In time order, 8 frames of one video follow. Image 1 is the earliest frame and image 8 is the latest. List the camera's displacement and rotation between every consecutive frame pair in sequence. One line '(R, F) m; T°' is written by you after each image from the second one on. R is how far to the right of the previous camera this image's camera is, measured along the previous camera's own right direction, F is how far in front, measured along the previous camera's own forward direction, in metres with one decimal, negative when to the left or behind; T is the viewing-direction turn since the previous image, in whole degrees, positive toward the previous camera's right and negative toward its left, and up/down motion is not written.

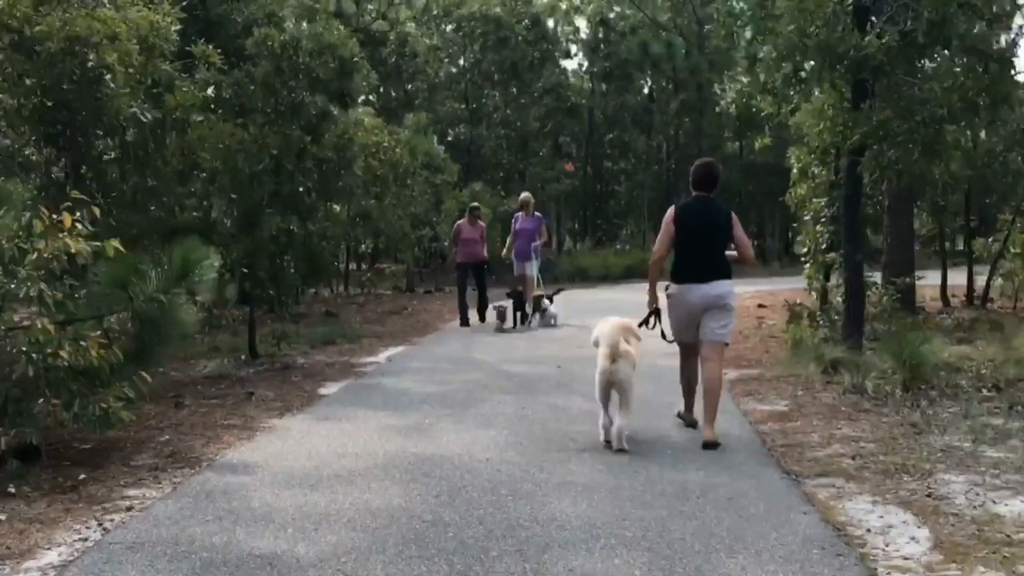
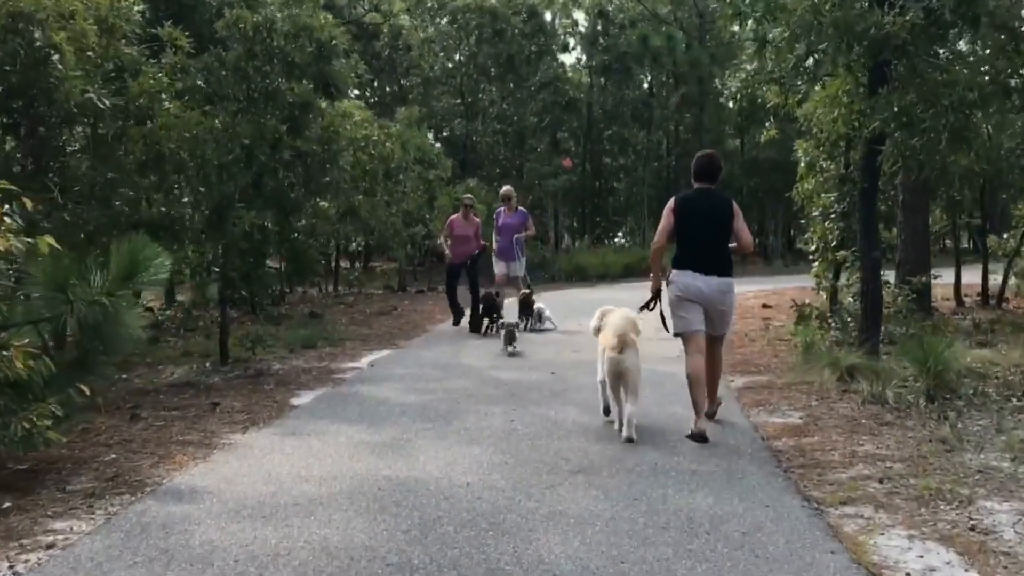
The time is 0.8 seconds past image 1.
(+0.1, +0.8) m; 0°
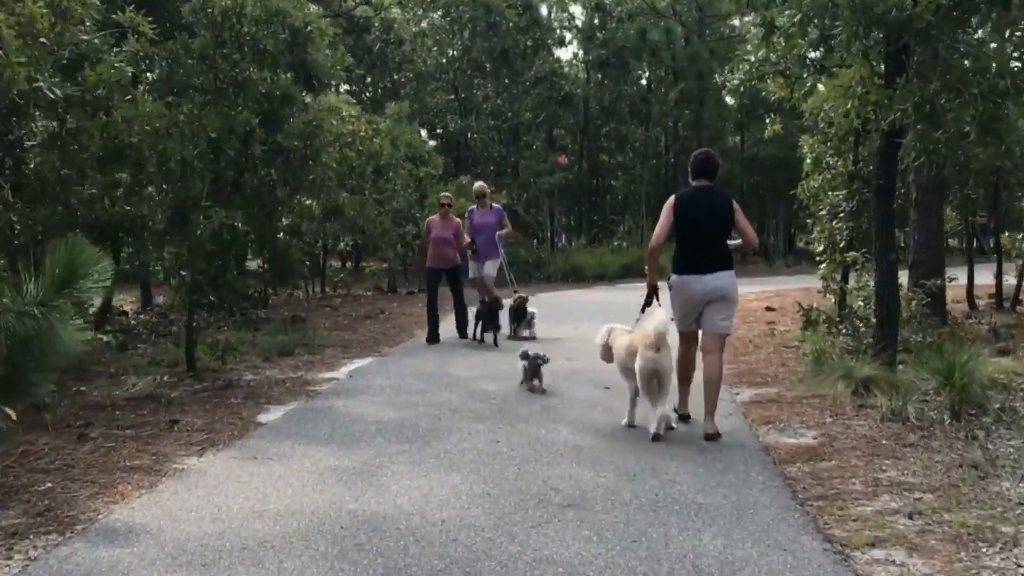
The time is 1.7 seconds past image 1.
(+0.1, +0.7) m; 0°
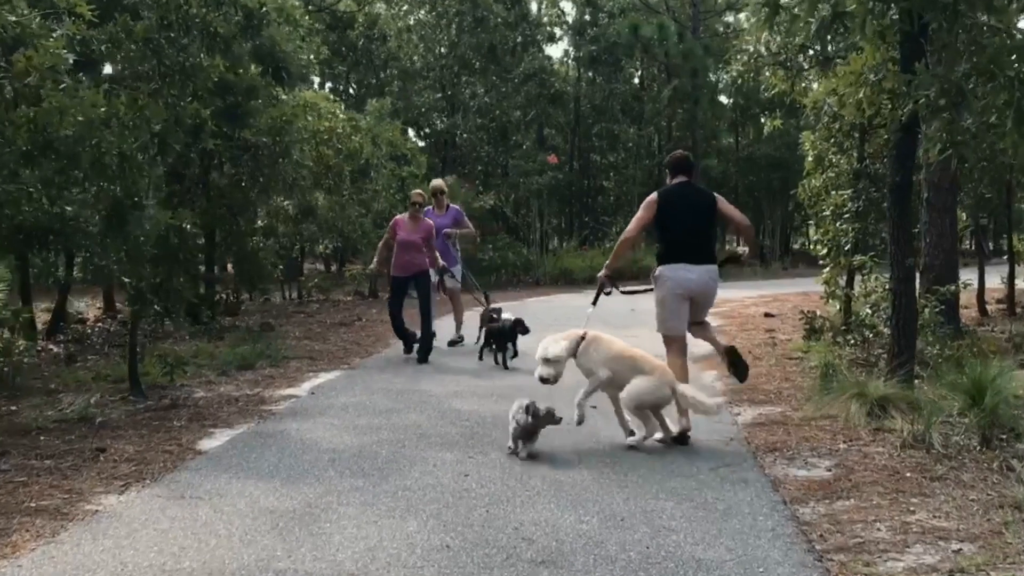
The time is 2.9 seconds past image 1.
(+0.1, +0.9) m; 0°
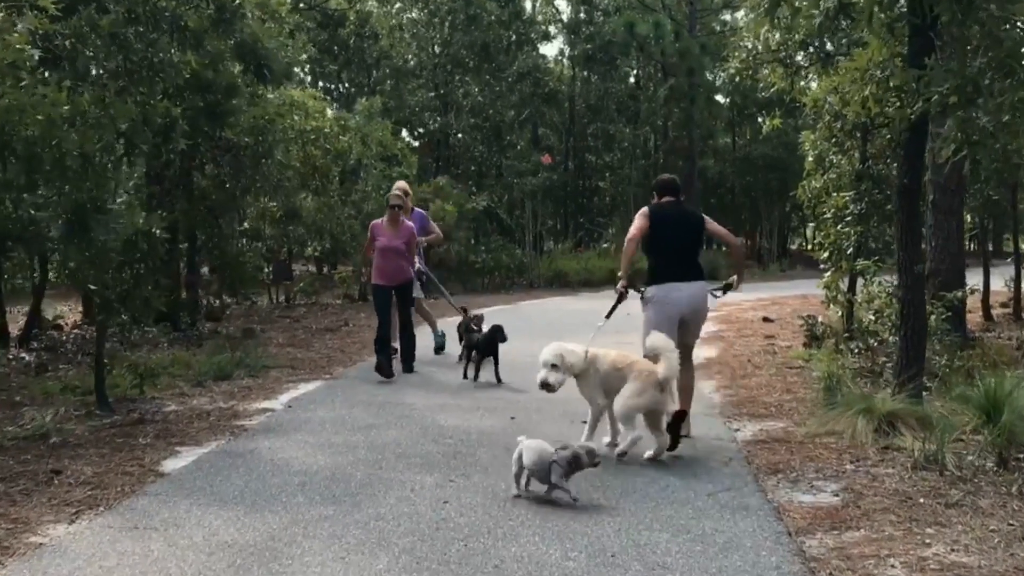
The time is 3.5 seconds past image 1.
(+0.1, +0.5) m; 0°
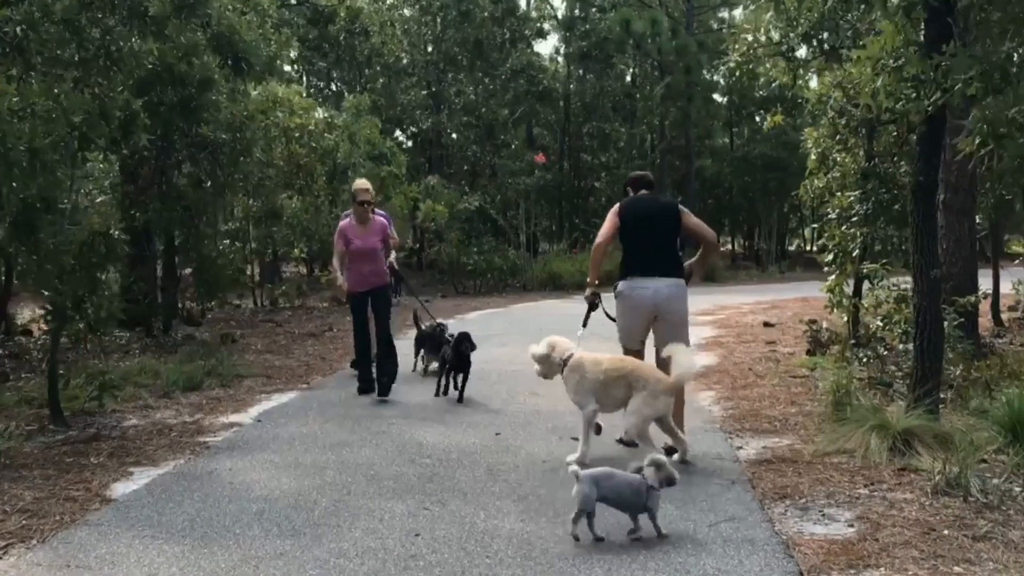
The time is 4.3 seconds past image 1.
(+0.1, +0.6) m; 0°
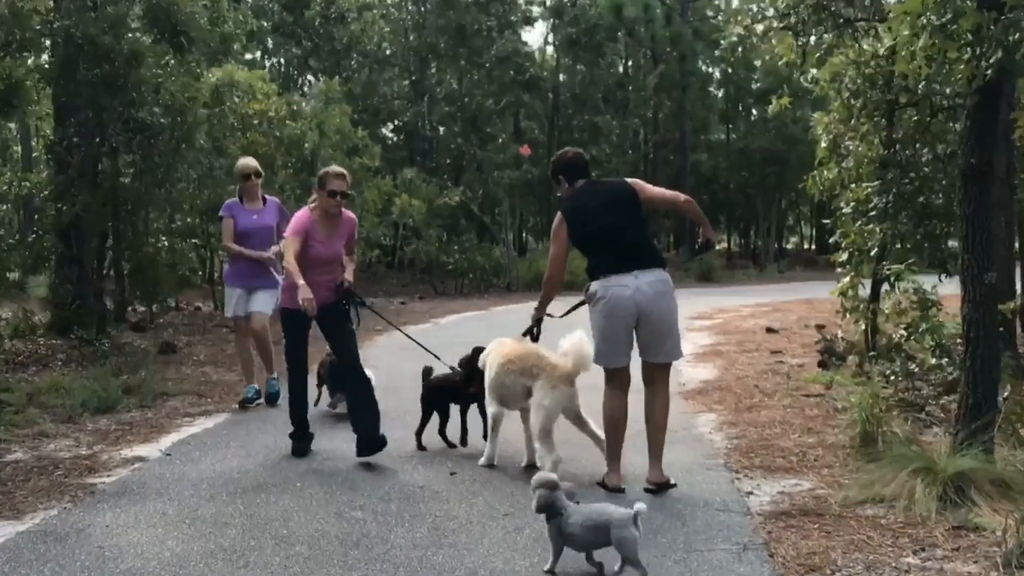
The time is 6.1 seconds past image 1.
(+0.2, +1.4) m; 0°
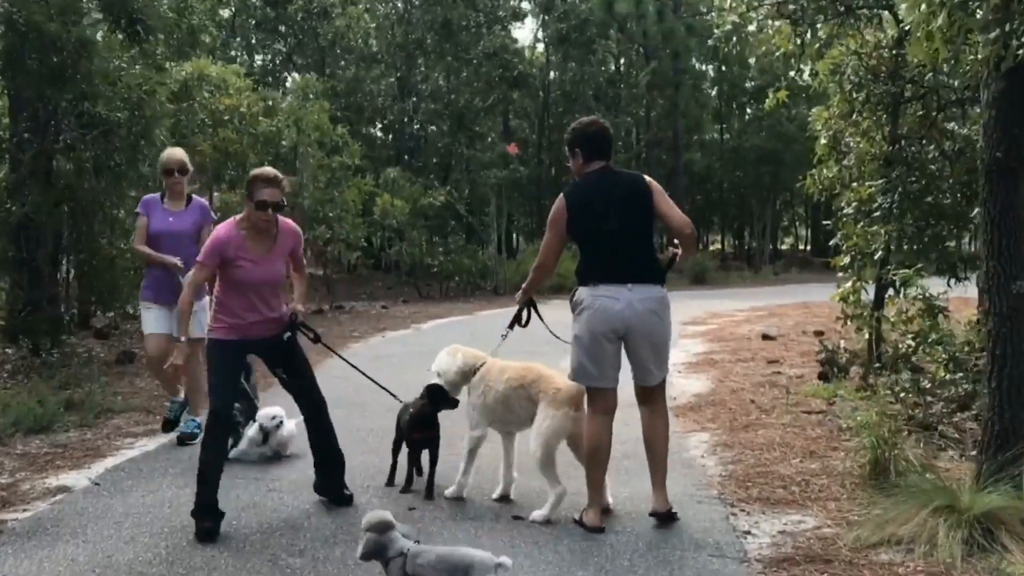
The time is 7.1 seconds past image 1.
(+0.1, +0.7) m; 0°
